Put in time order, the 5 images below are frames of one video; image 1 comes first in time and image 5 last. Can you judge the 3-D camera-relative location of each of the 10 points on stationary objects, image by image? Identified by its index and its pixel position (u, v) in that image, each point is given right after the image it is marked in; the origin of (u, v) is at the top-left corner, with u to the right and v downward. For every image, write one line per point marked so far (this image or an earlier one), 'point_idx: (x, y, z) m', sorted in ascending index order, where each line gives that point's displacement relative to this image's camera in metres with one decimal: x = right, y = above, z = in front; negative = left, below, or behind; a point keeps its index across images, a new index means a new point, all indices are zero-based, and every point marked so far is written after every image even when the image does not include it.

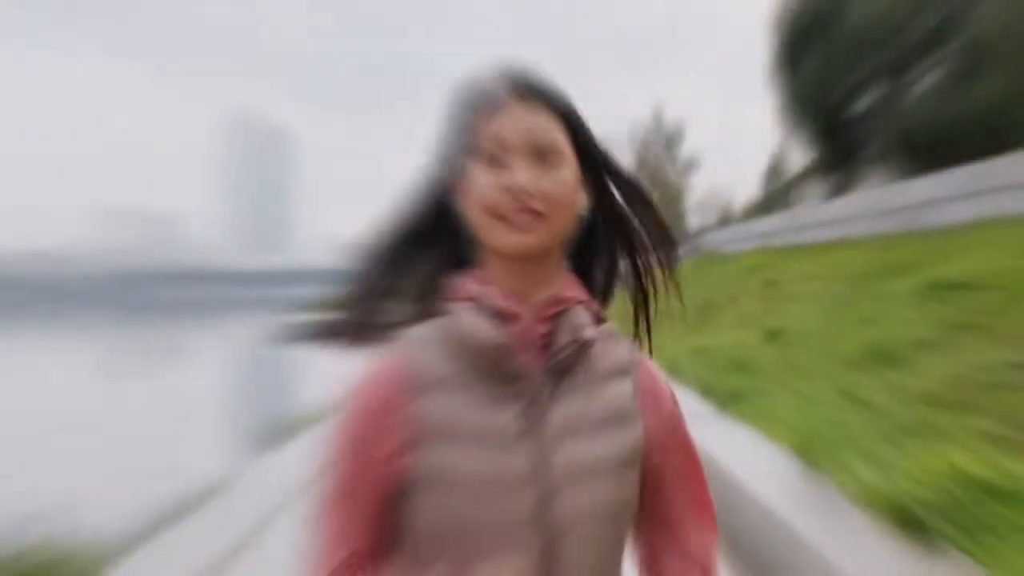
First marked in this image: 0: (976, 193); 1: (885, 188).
0: (+5.1, +1.0, +10.5) m
1: (+5.3, +1.3, +13.8) m
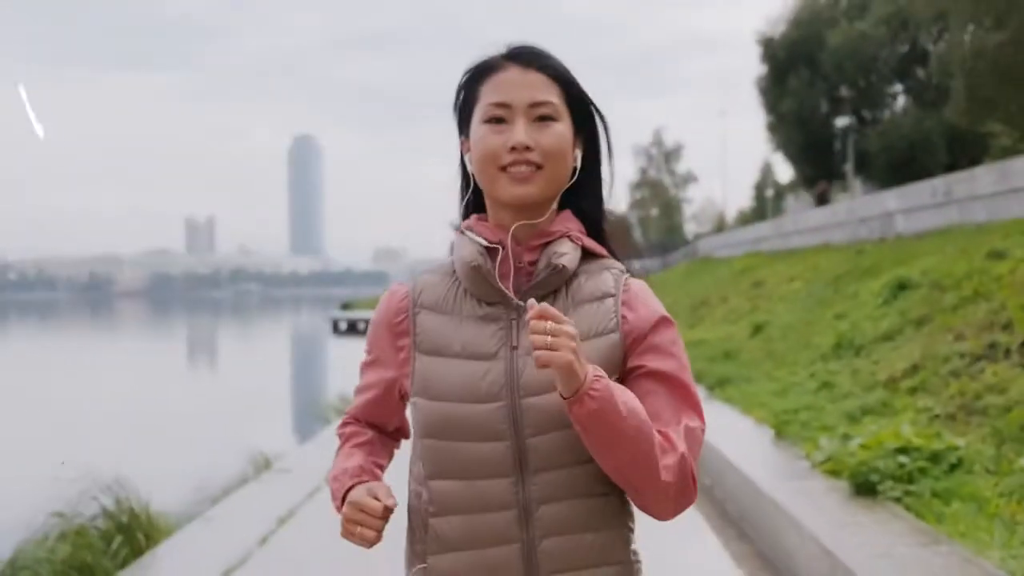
0: (+5.1, +1.0, +11.3) m
1: (+5.4, +1.4, +14.5) m
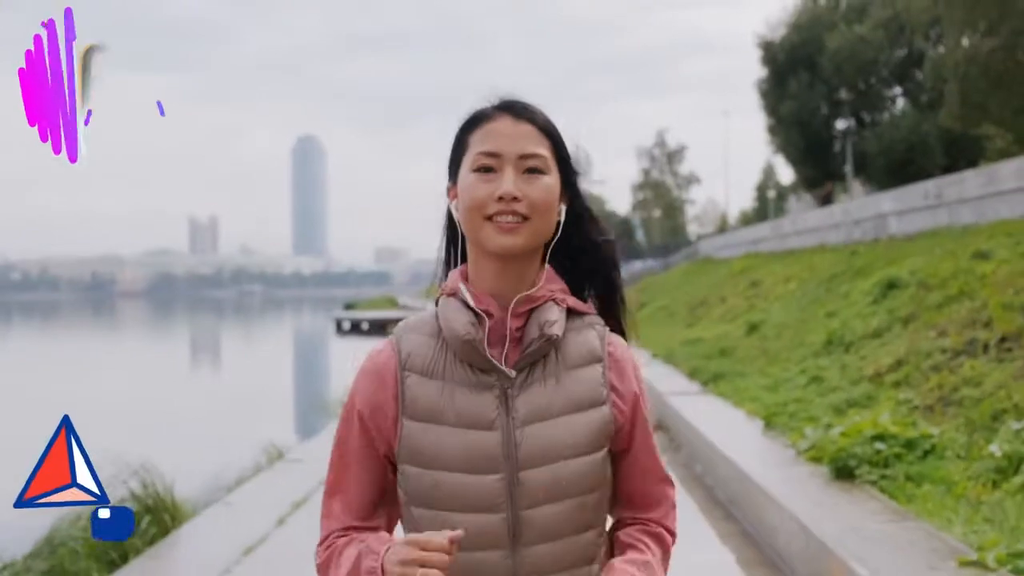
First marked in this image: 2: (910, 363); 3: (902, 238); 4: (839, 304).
0: (+5.2, +1.0, +11.6) m
1: (+5.4, +1.4, +14.8) m
2: (+2.8, -0.5, +6.7) m
3: (+4.9, +0.6, +11.8) m
4: (+3.4, -0.2, +9.8) m
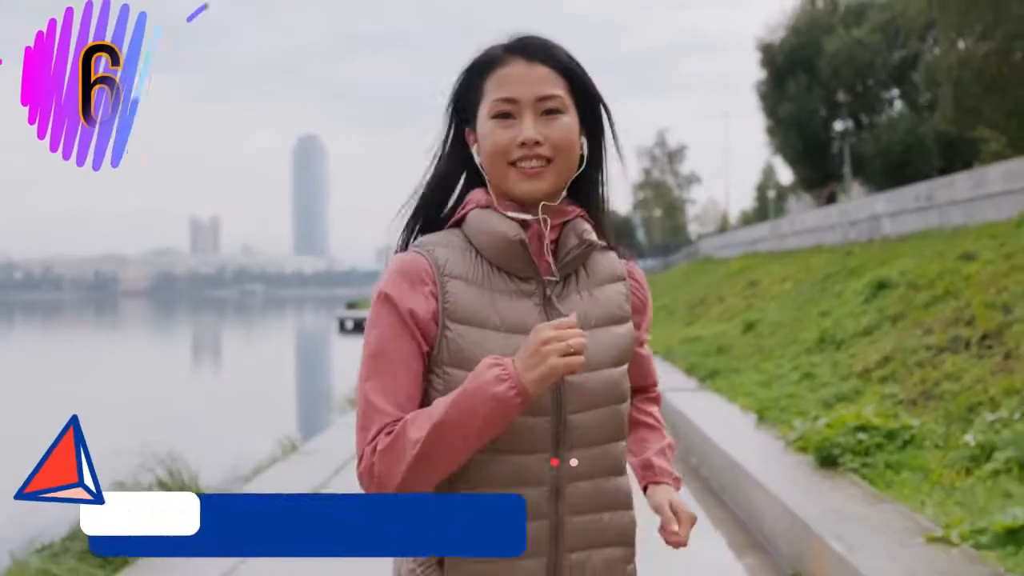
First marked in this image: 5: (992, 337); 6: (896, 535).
0: (+5.2, +1.0, +11.9) m
1: (+5.5, +1.4, +15.1) m
2: (+2.8, -0.5, +7.0) m
3: (+4.9, +0.6, +12.1) m
4: (+3.4, -0.2, +10.1) m
5: (+3.2, -0.3, +6.4) m
6: (+1.5, -1.0, +3.7) m
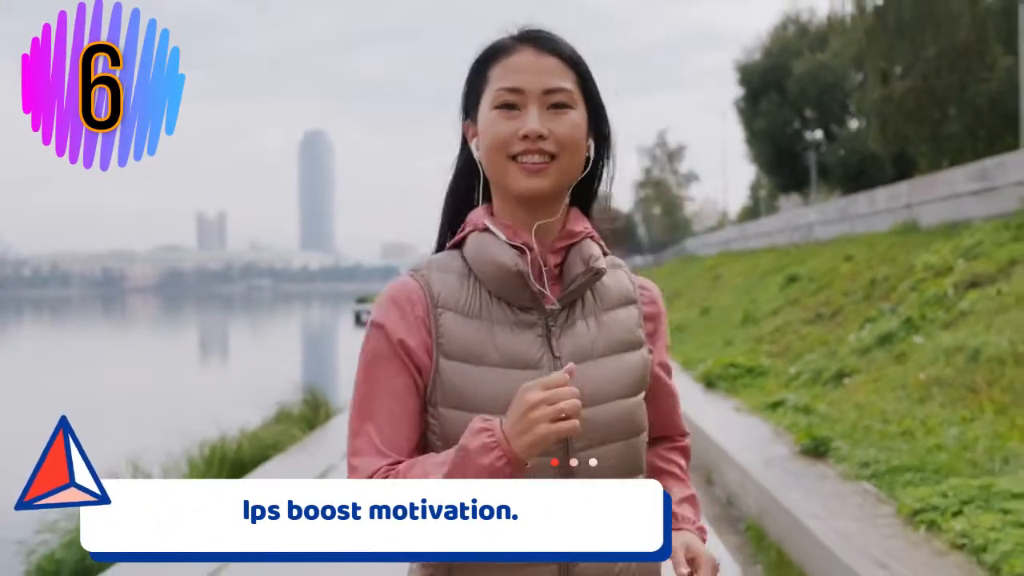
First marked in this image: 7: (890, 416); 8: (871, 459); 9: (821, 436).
0: (+5.3, +1.1, +15.2) m
1: (+5.6, +1.5, +18.5) m
2: (+2.9, -0.5, +10.3) m
3: (+5.0, +0.7, +15.4) m
4: (+3.5, -0.1, +13.4) m
5: (+3.3, -0.3, +9.7) m
6: (+1.6, -0.9, +7.1) m
7: (+2.3, -0.8, +5.7) m
8: (+1.8, -0.9, +4.7) m
9: (+1.7, -0.8, +5.2) m
